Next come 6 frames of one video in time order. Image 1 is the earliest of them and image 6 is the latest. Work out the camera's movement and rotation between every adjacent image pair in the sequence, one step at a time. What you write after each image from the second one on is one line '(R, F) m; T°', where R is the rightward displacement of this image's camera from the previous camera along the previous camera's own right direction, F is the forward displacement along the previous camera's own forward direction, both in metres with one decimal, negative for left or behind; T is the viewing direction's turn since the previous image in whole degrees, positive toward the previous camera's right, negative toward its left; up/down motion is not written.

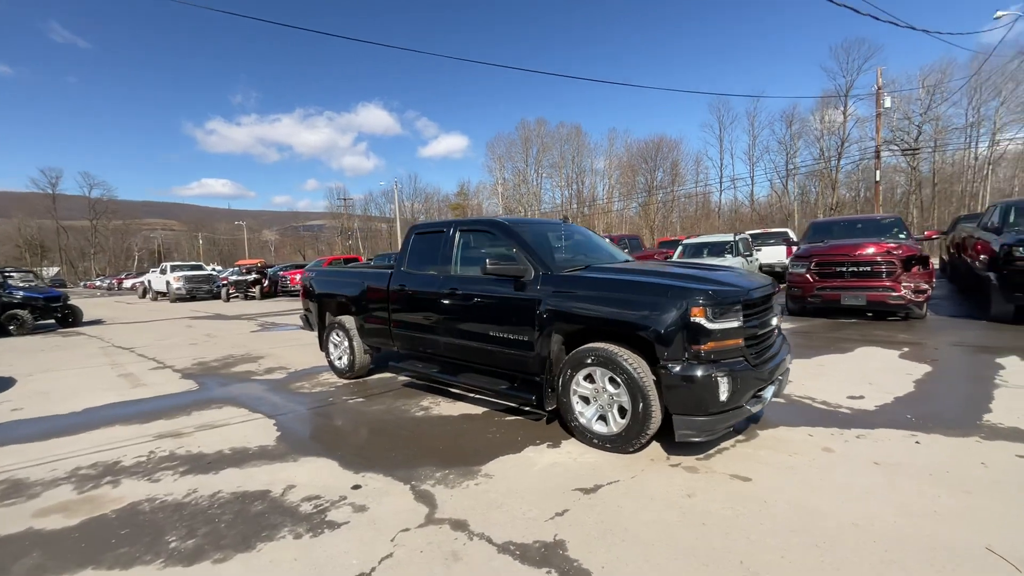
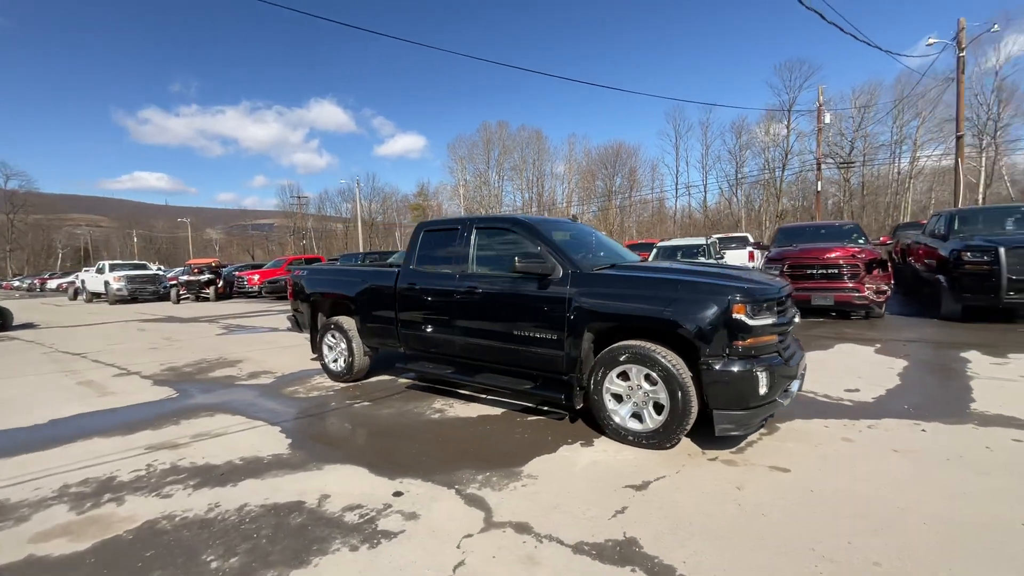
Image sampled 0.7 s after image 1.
(-0.7, +0.1) m; +5°
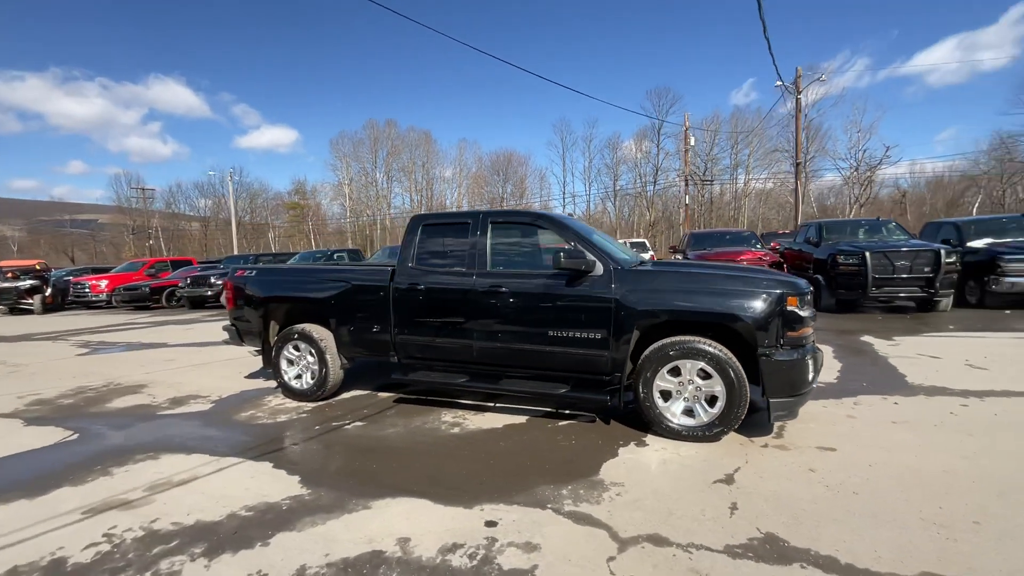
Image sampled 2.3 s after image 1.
(-1.4, +0.5) m; +15°
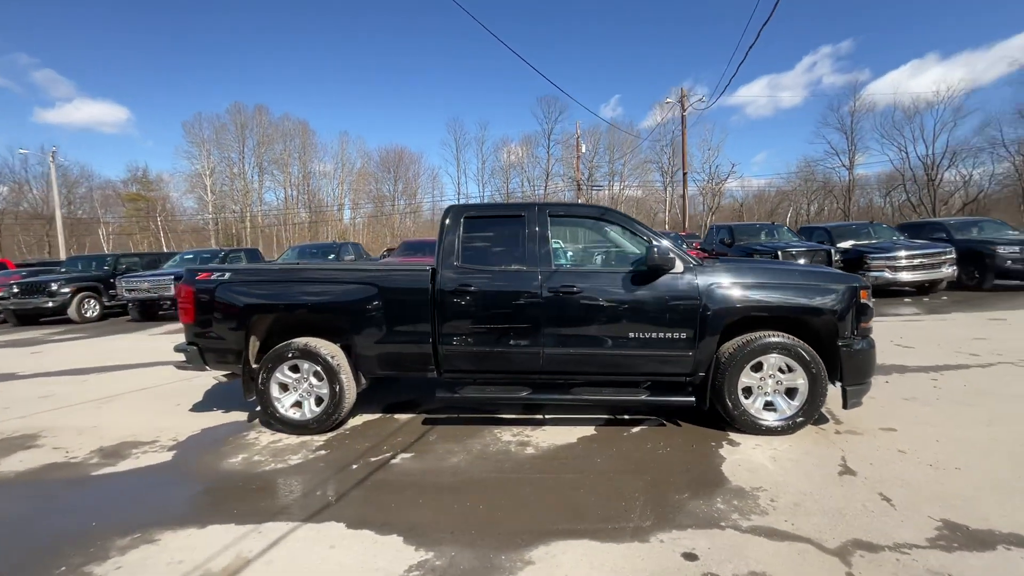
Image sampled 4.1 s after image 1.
(-1.7, +0.7) m; +15°
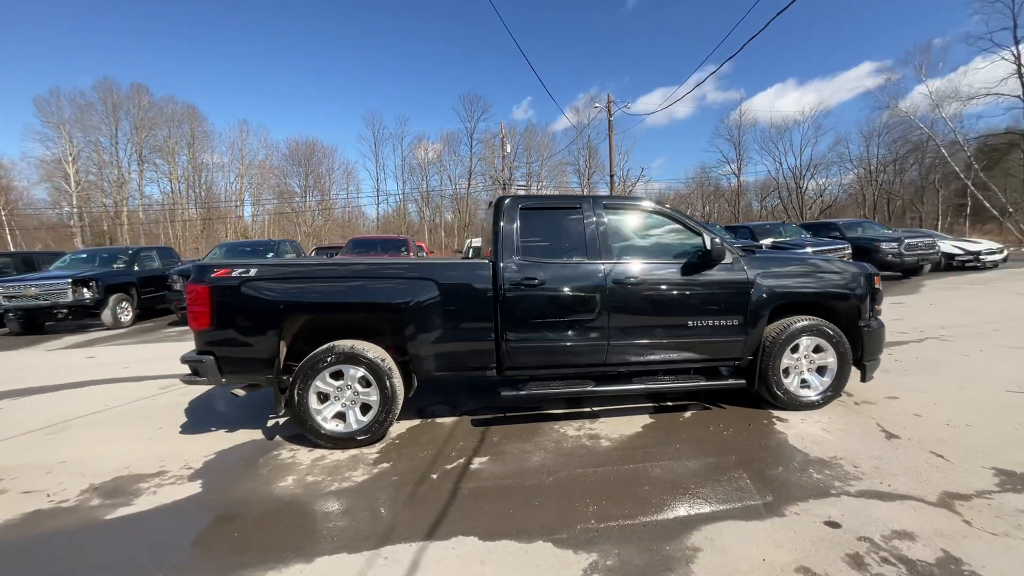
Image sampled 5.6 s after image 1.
(-1.3, +0.2) m; +11°
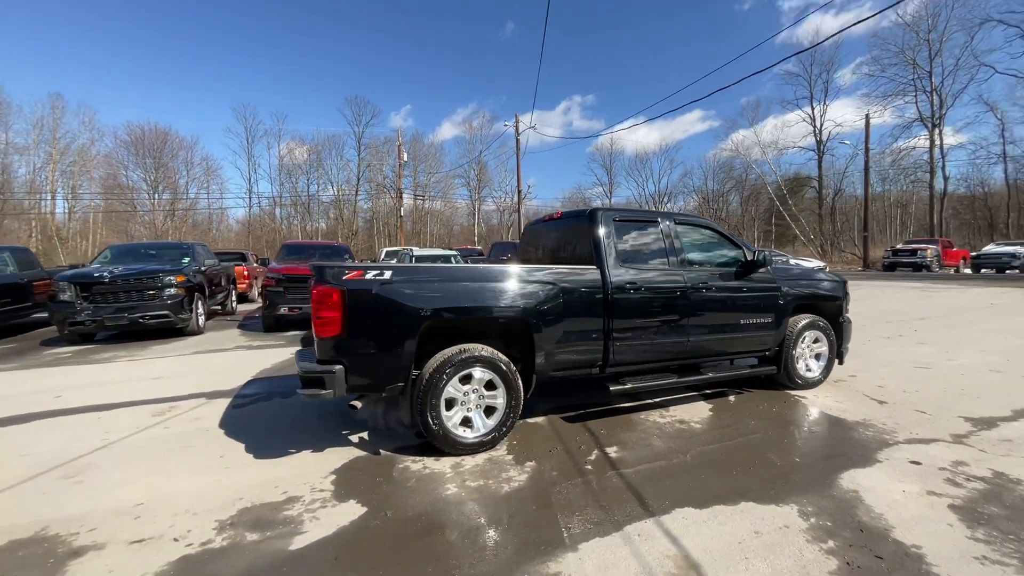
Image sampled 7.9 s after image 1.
(-2.1, 0.0) m; +16°
